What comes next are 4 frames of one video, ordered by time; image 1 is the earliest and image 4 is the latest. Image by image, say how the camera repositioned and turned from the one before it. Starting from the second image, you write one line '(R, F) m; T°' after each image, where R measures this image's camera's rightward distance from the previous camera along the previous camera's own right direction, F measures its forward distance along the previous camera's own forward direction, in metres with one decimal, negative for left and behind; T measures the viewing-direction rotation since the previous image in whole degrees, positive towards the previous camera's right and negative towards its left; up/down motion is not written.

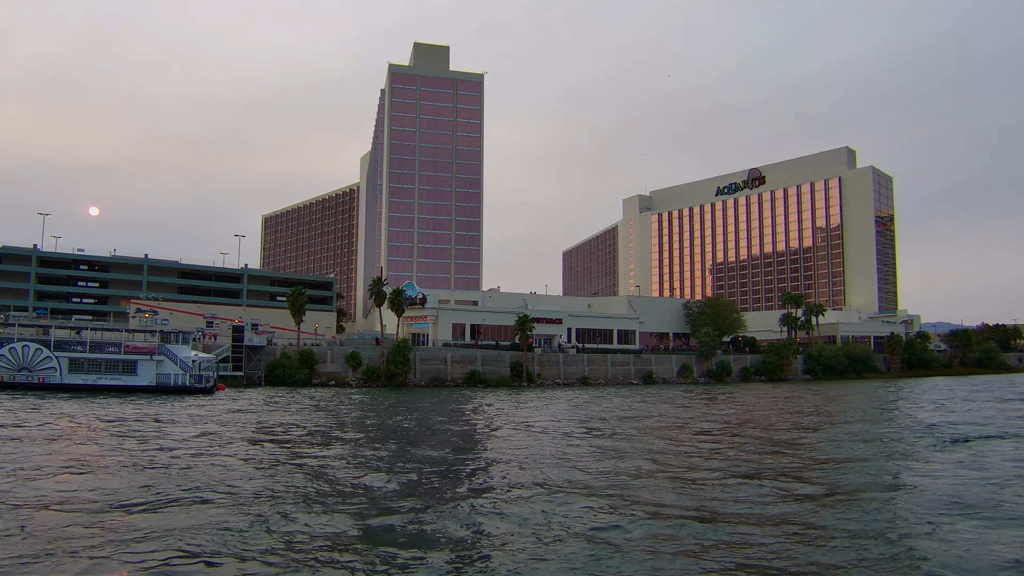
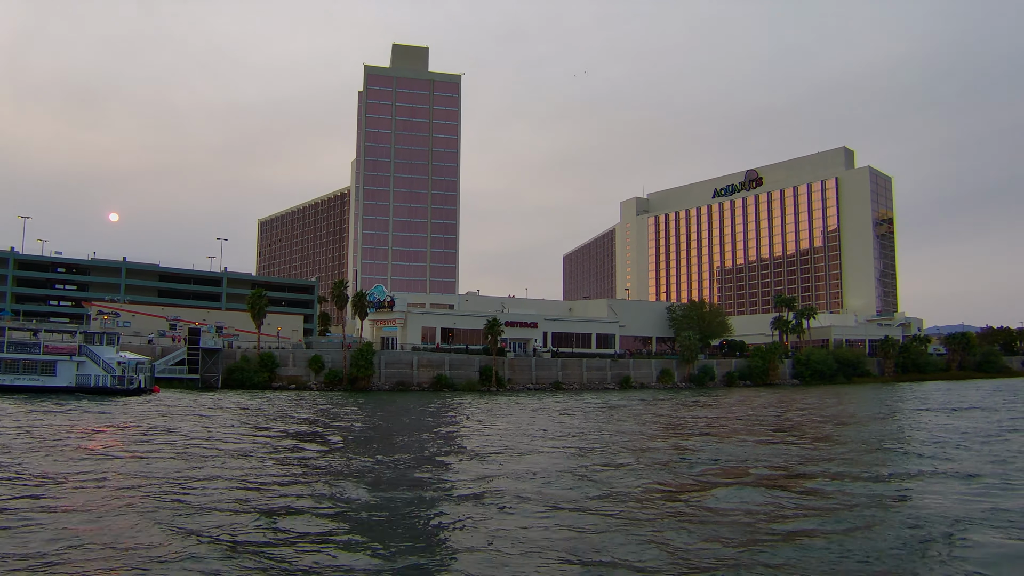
(+4.9, +1.3) m; -2°
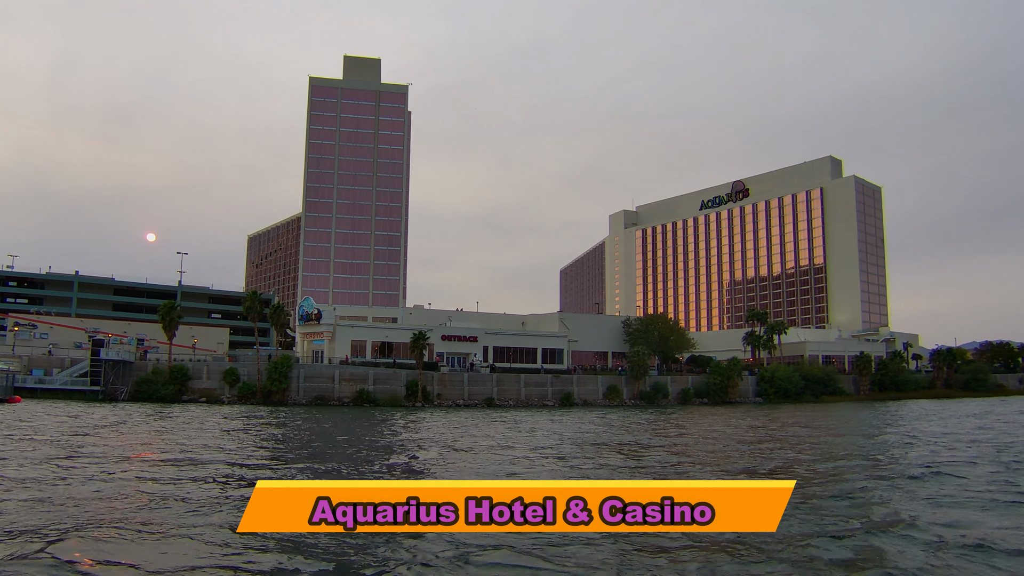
(+10.4, +2.5) m; -3°
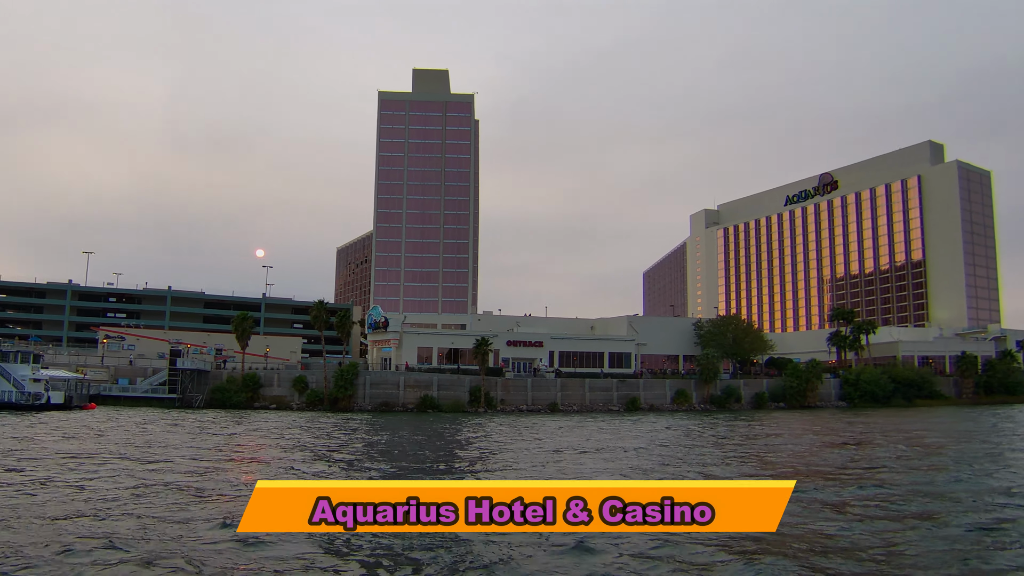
(+3.2, +0.5) m; -8°
